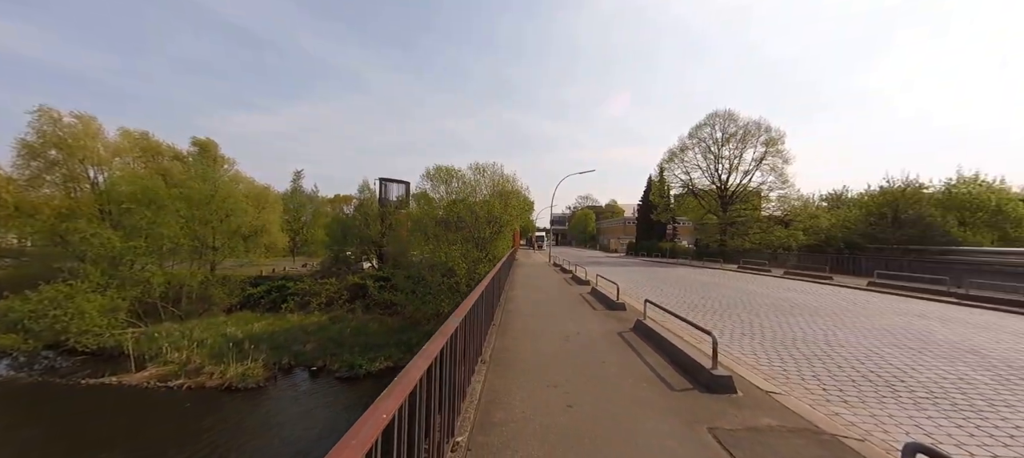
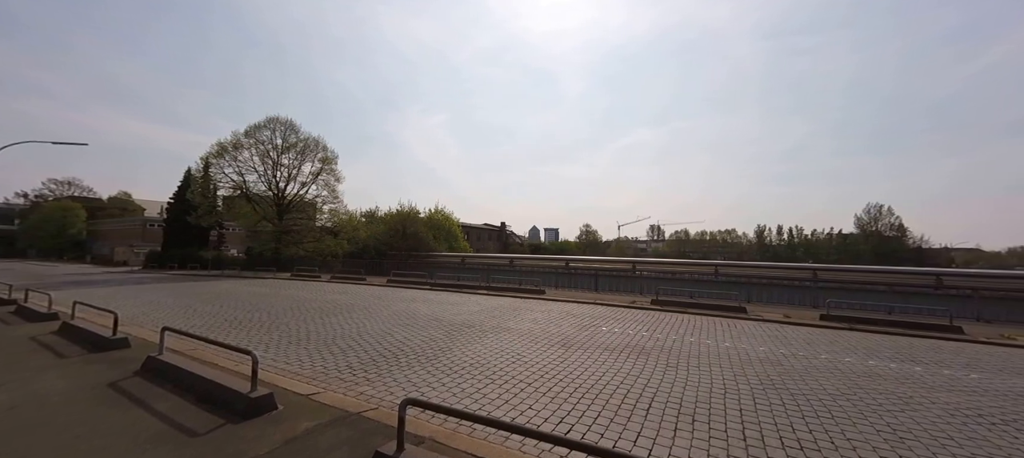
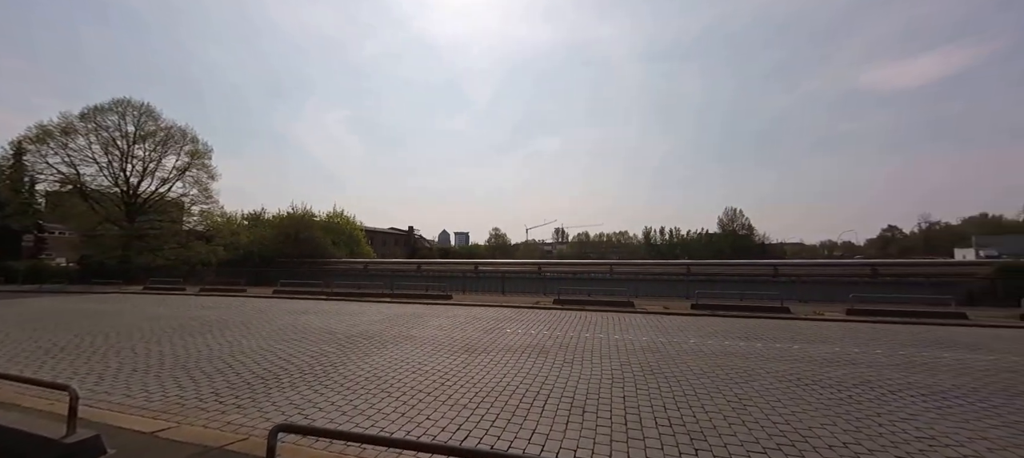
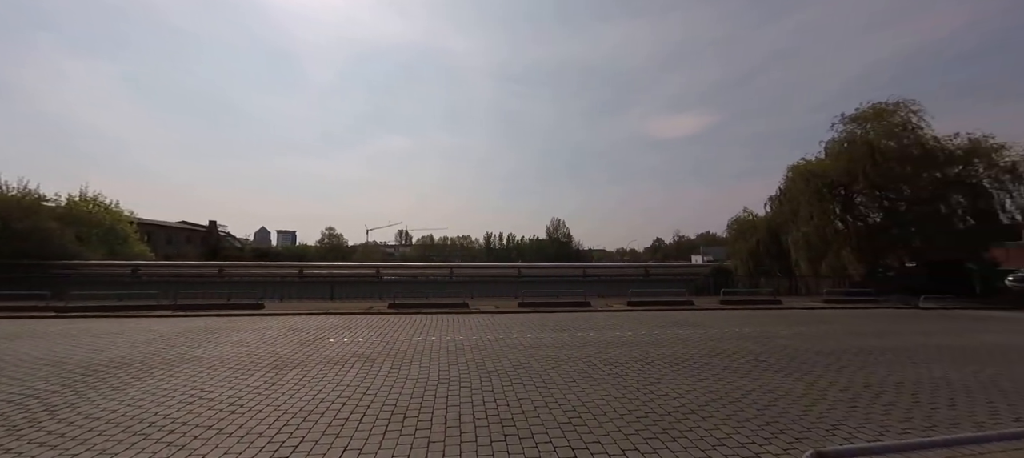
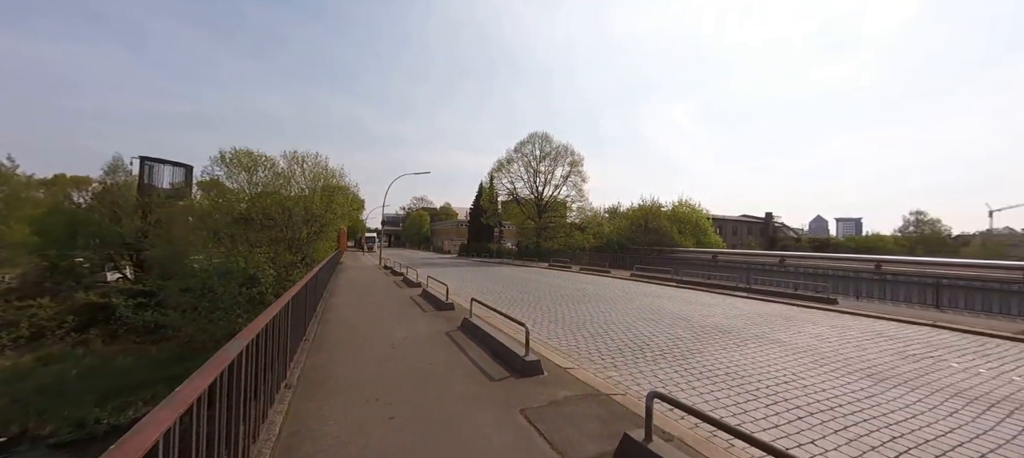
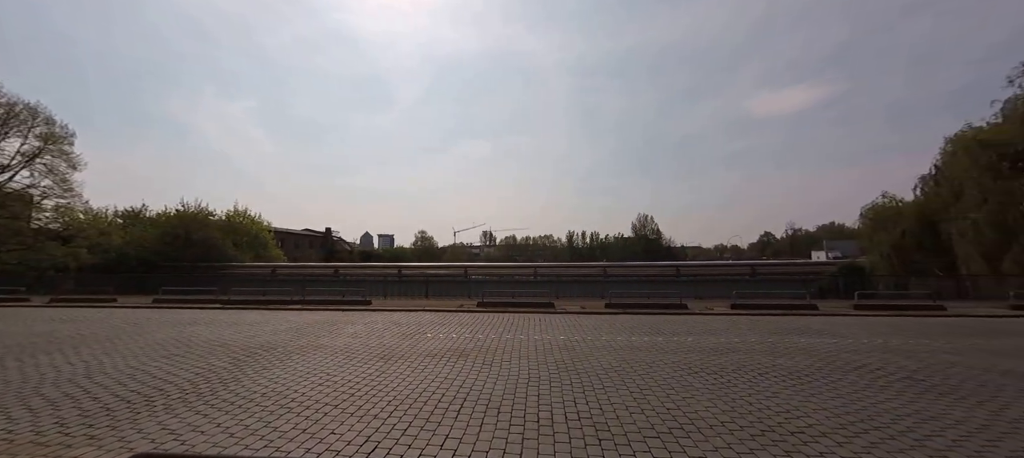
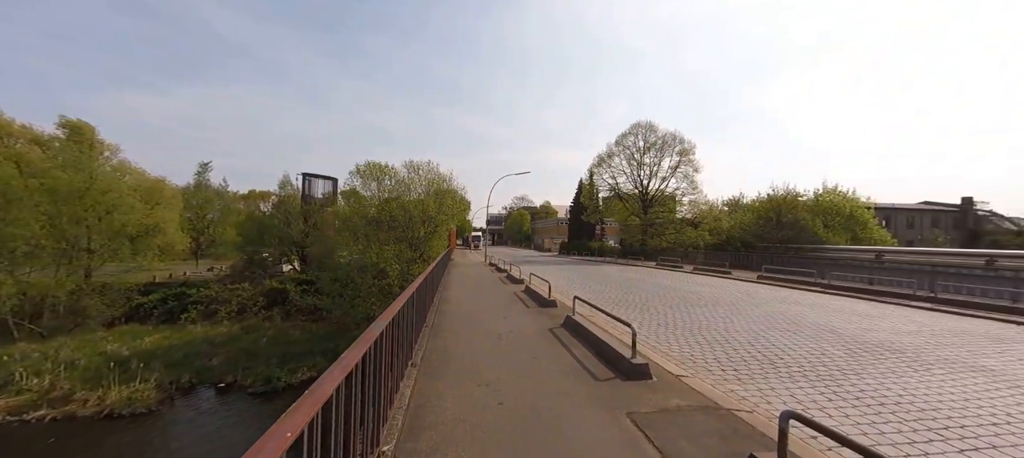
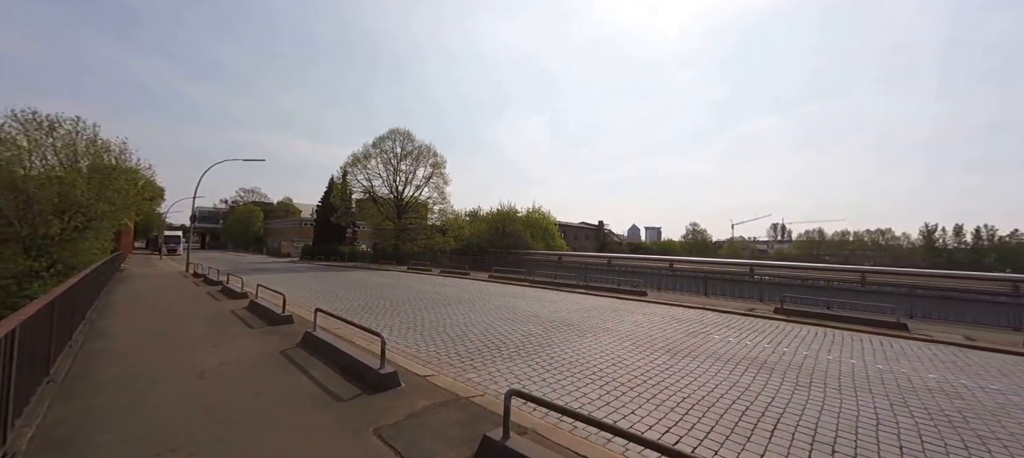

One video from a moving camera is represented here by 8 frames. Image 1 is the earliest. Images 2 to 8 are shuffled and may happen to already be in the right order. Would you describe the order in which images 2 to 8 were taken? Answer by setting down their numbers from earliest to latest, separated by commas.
7, 5, 8, 2, 3, 6, 4
